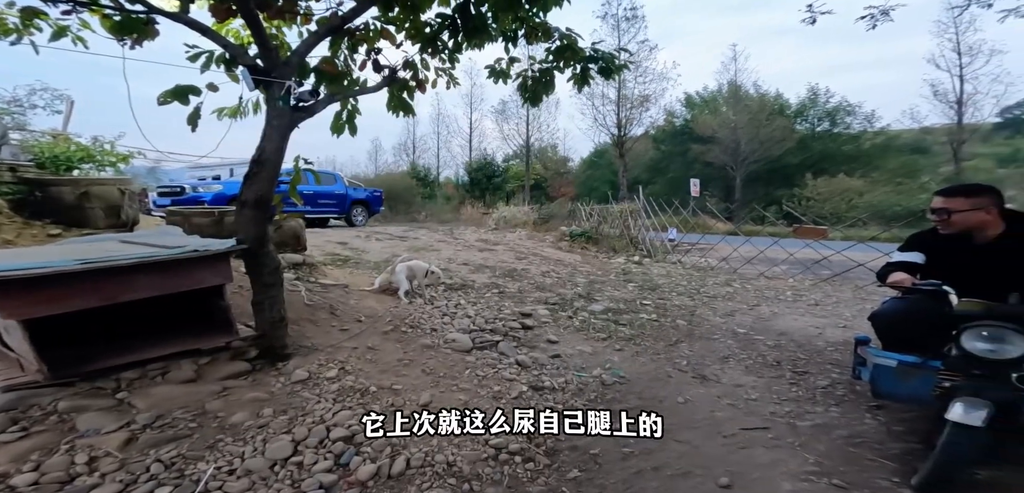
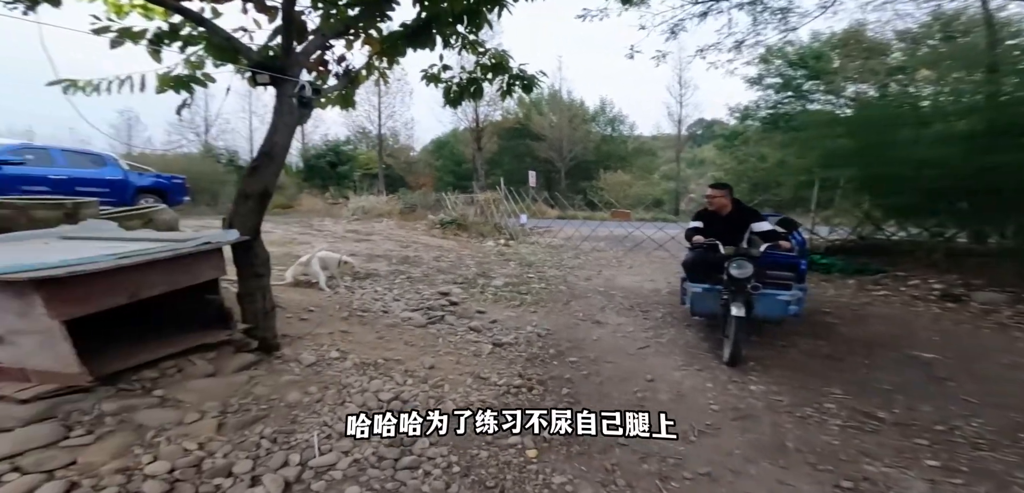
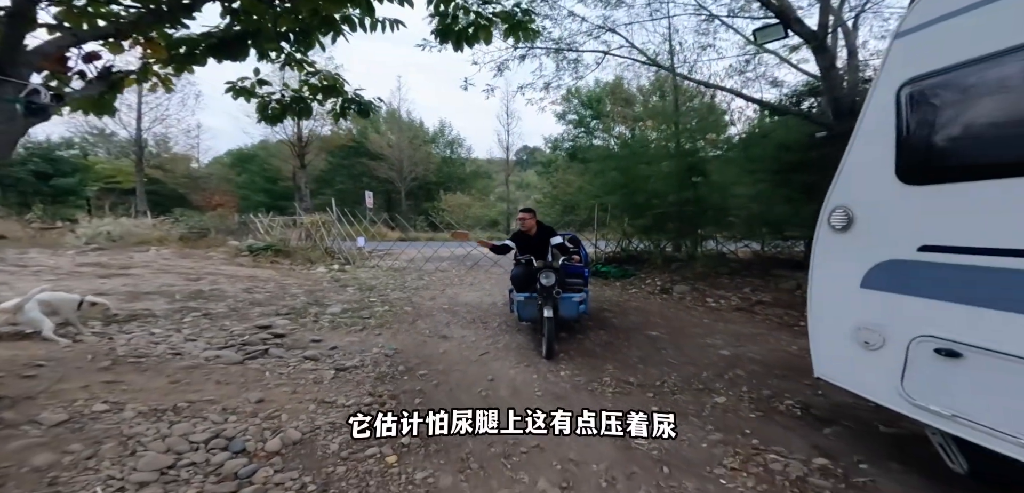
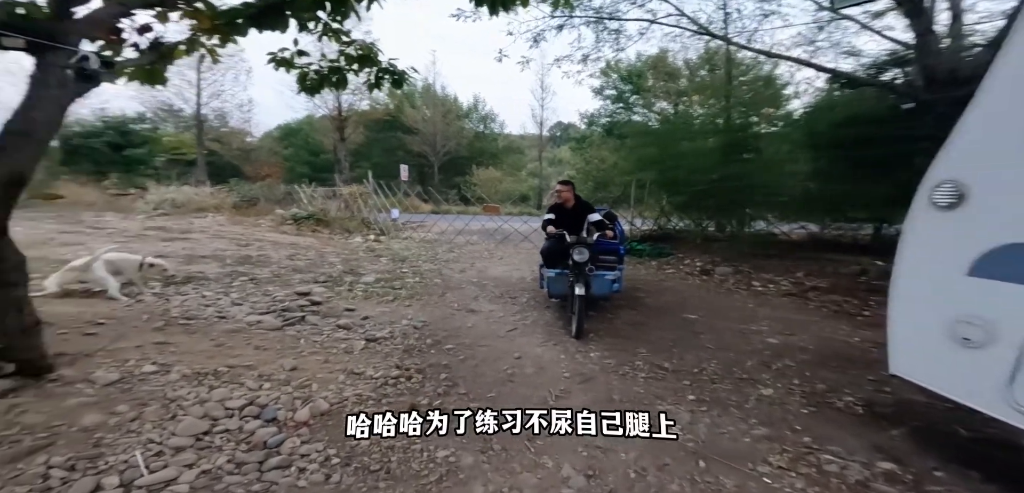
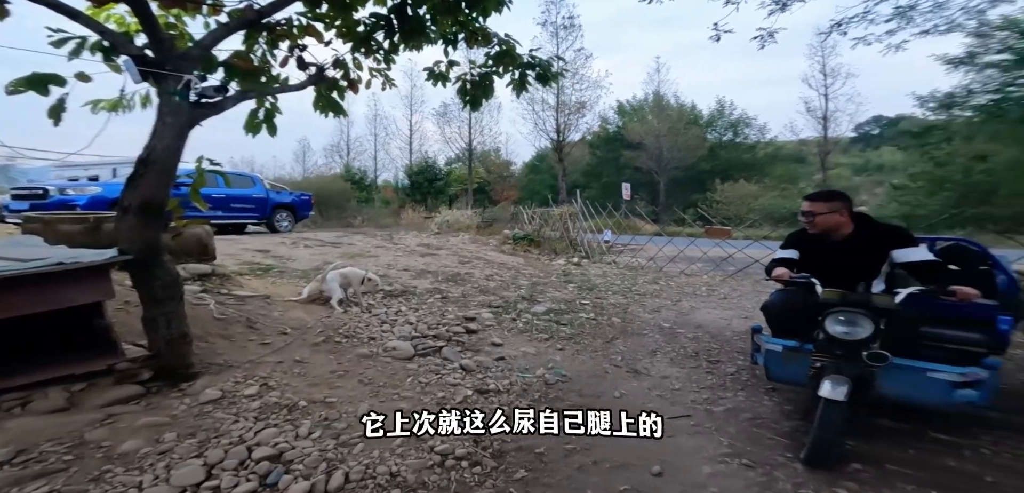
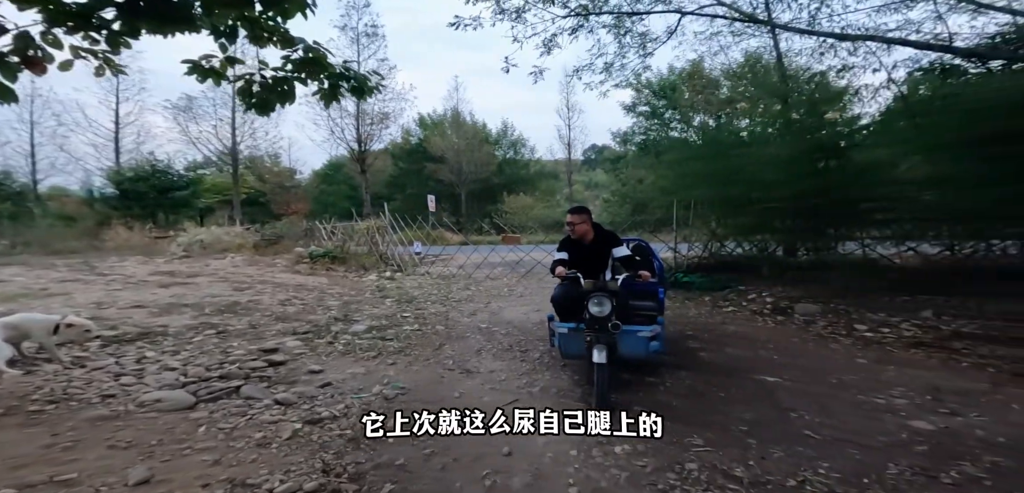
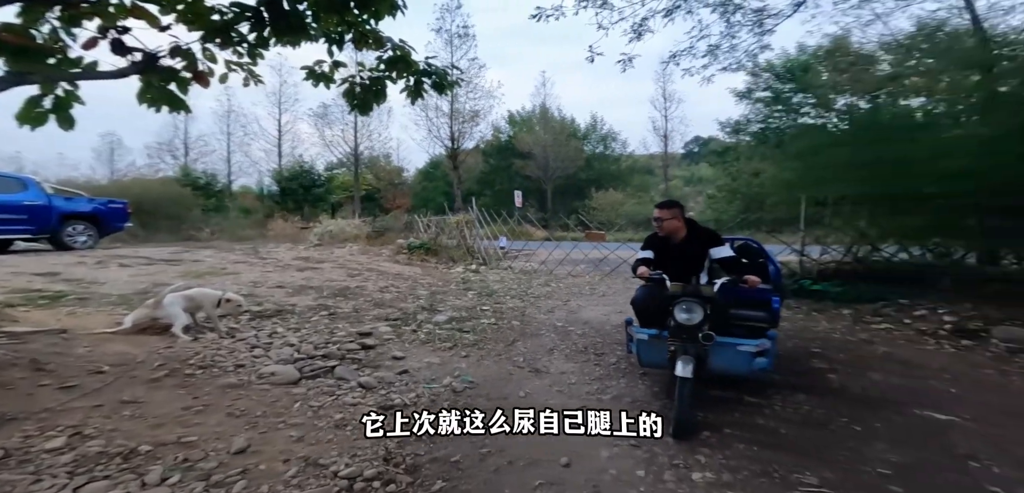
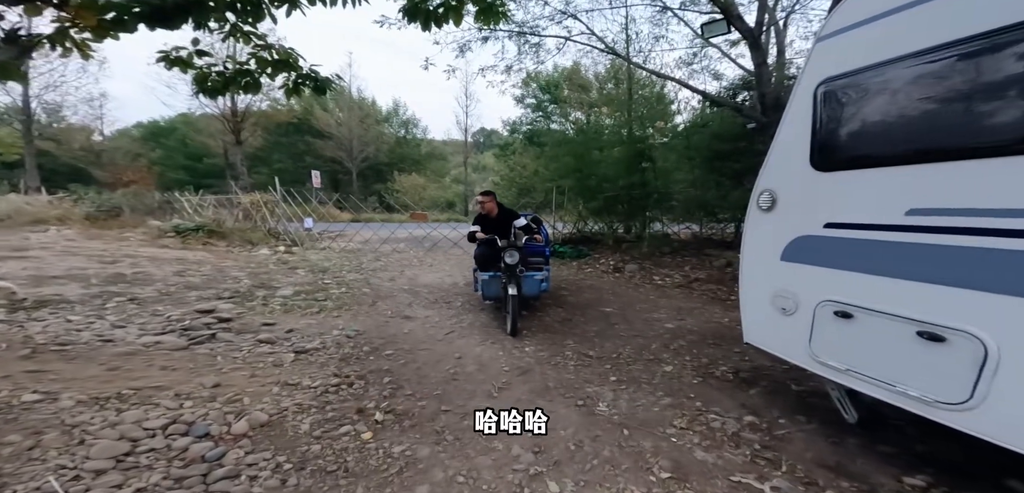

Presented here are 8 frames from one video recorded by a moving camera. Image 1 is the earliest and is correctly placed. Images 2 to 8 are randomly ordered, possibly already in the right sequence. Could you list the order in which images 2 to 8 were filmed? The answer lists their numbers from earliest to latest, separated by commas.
5, 7, 6, 3, 8, 4, 2
